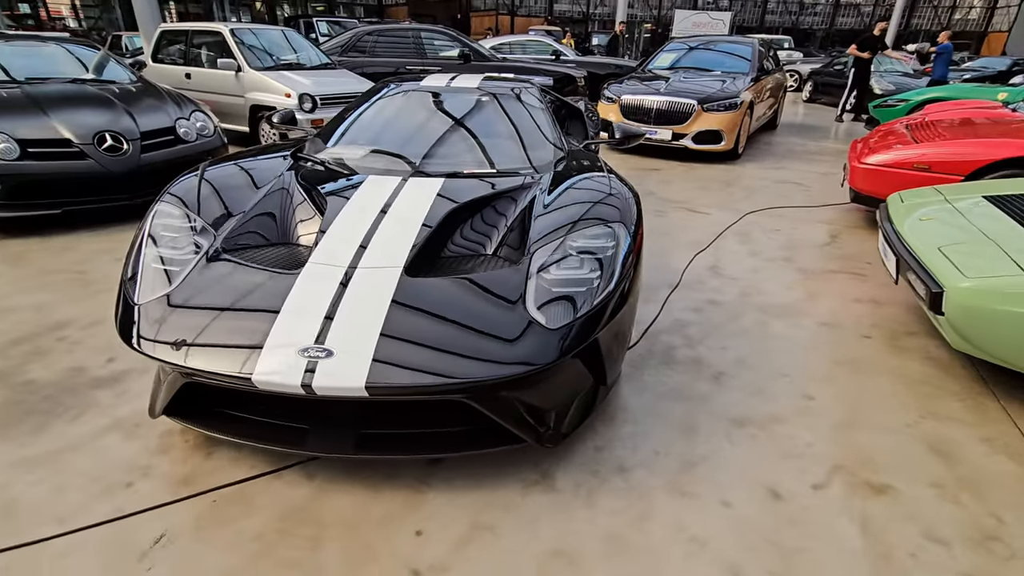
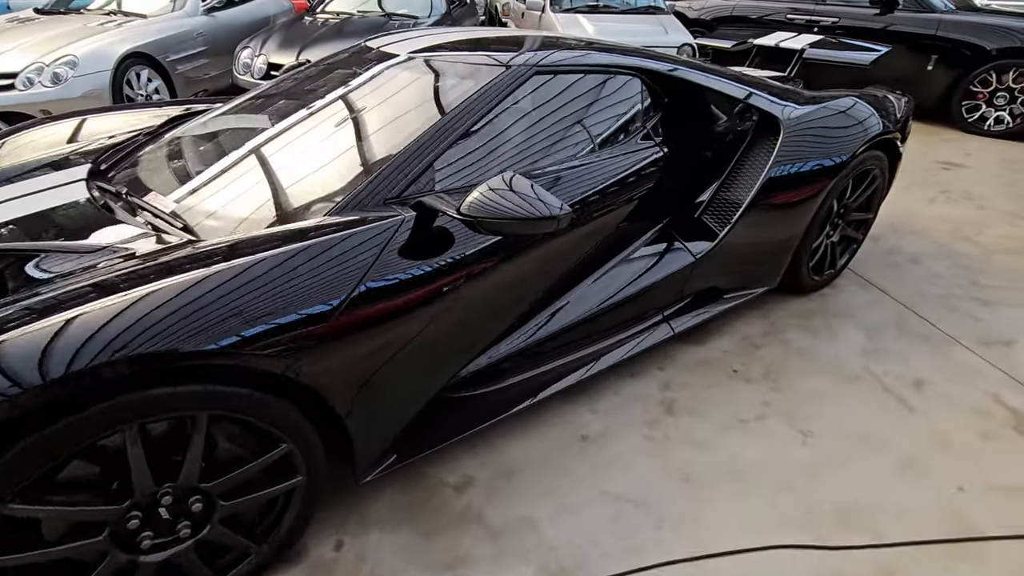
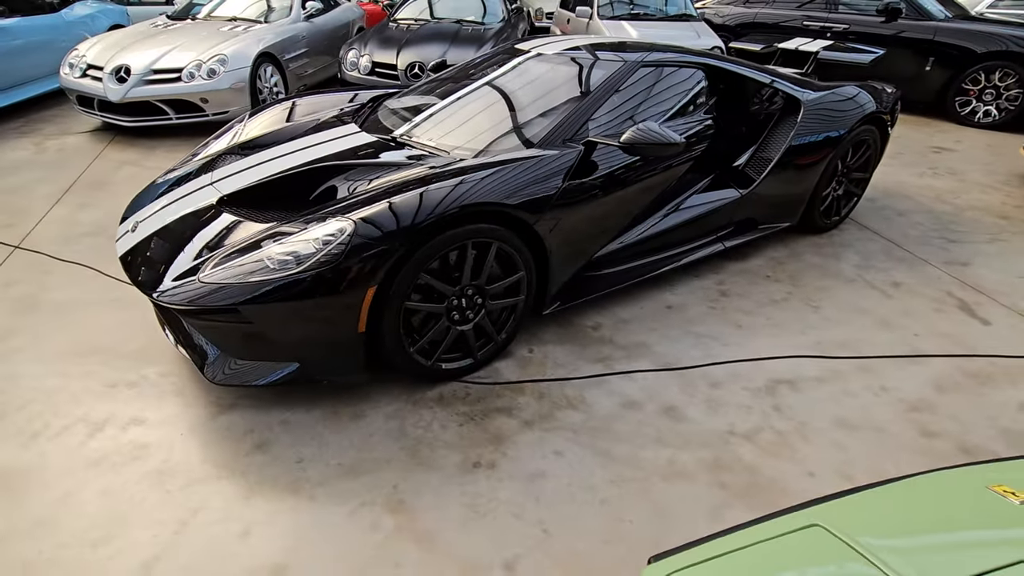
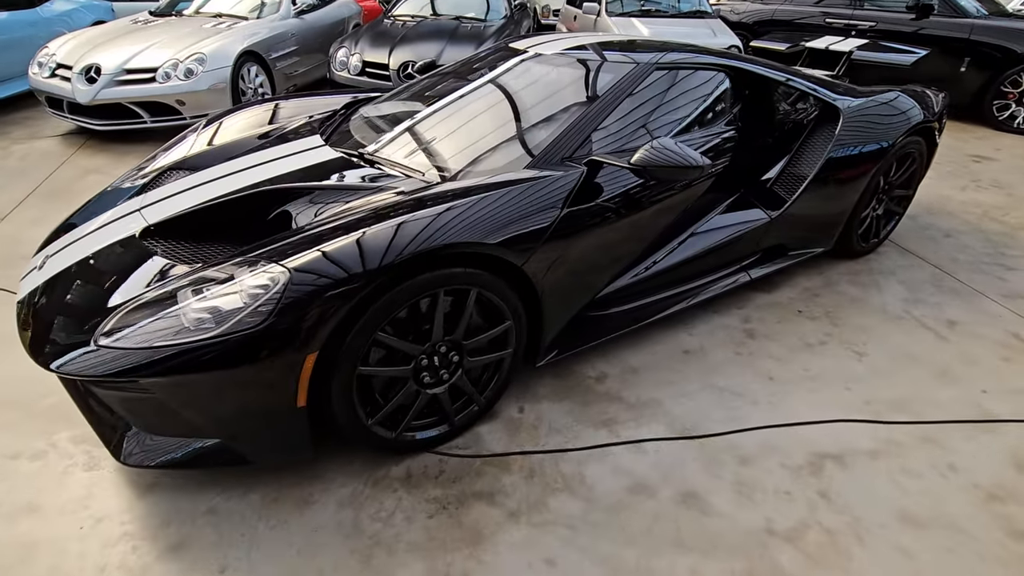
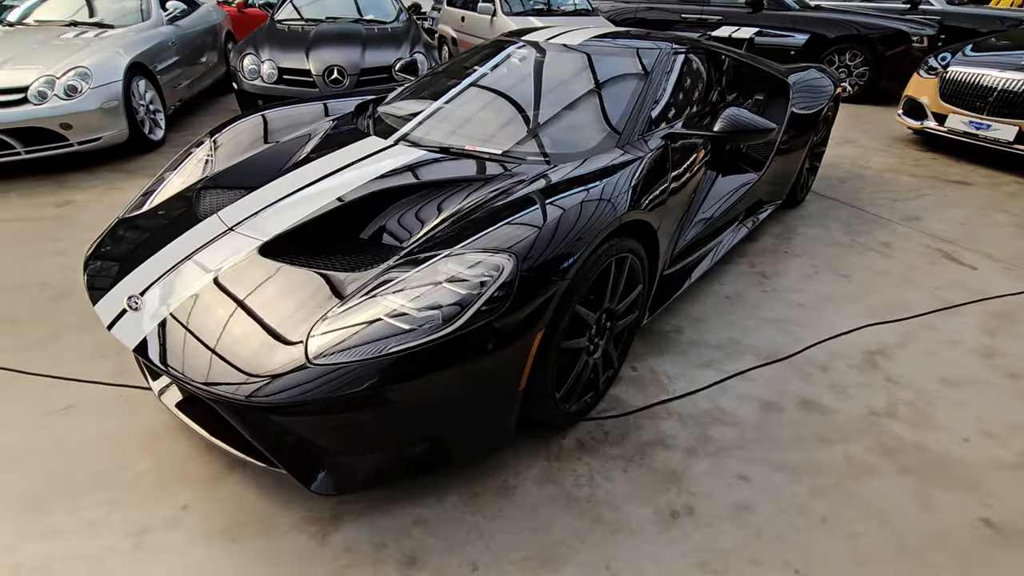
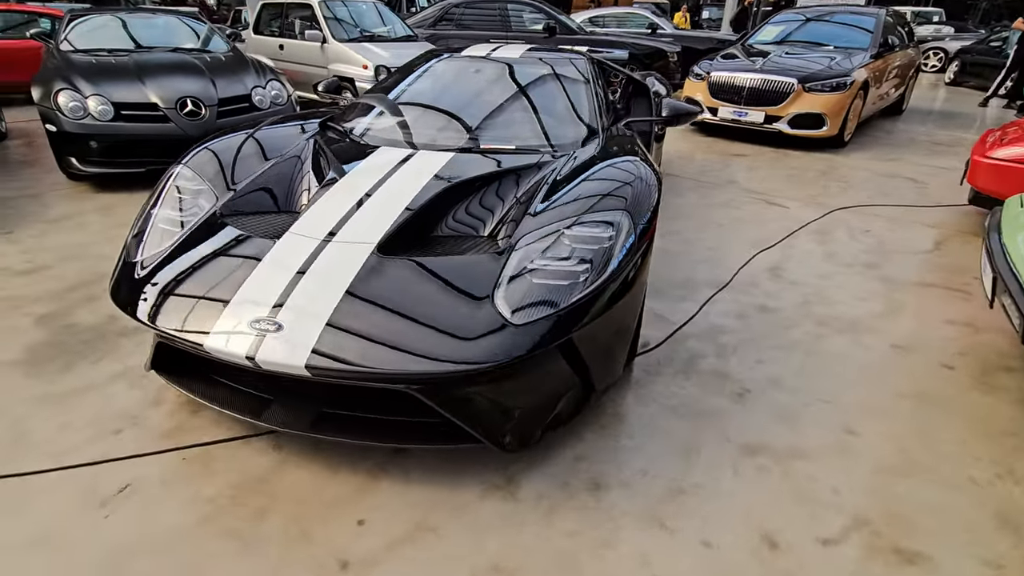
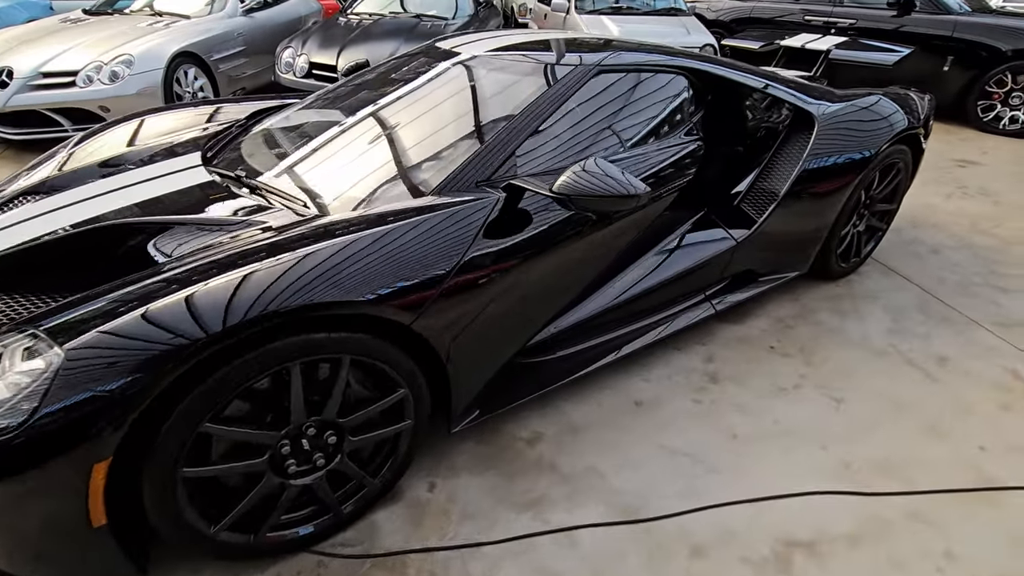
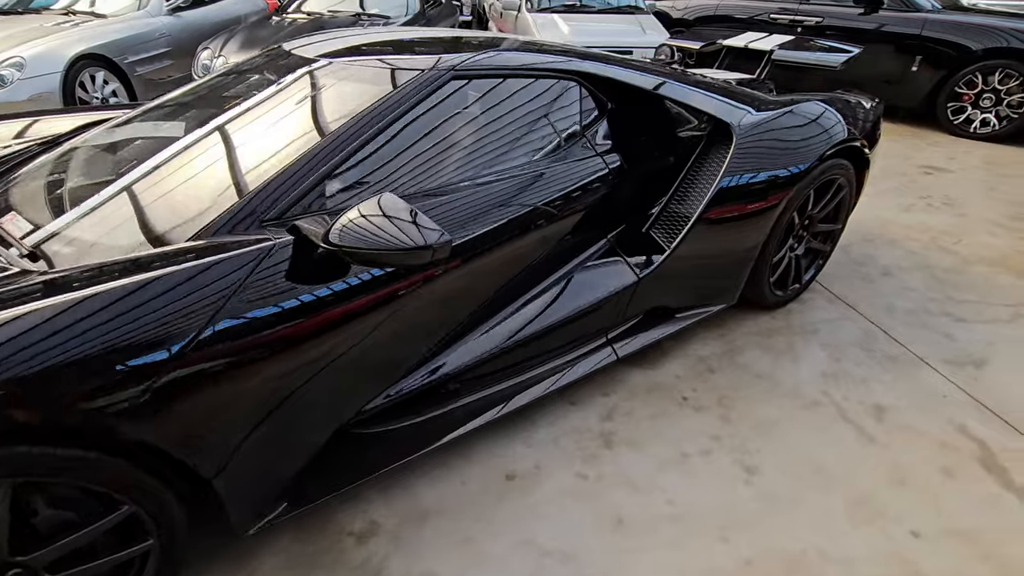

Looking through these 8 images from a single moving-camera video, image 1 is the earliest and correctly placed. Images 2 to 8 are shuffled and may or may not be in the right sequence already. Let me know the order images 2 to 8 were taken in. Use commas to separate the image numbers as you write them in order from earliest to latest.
6, 5, 3, 4, 7, 2, 8
